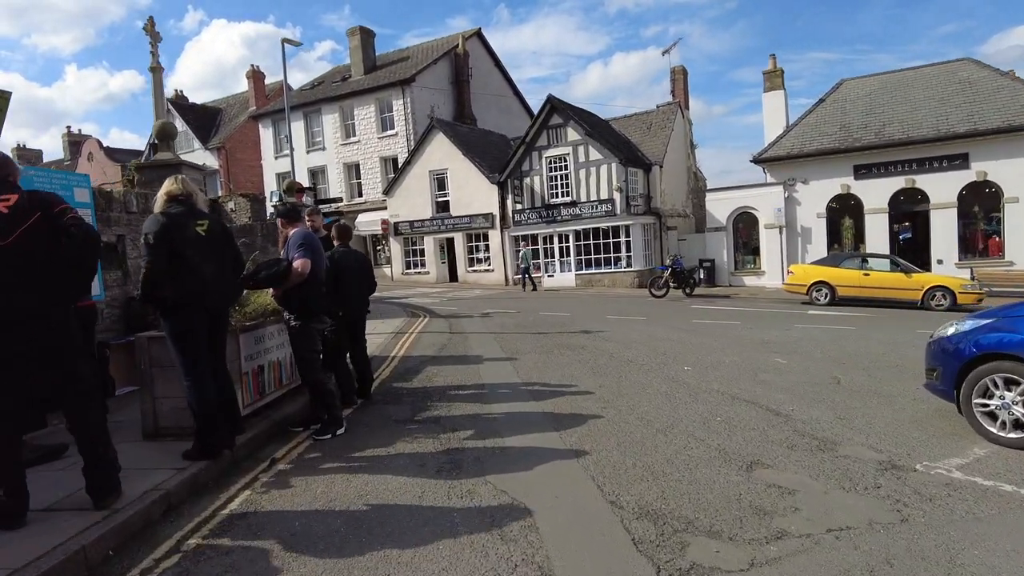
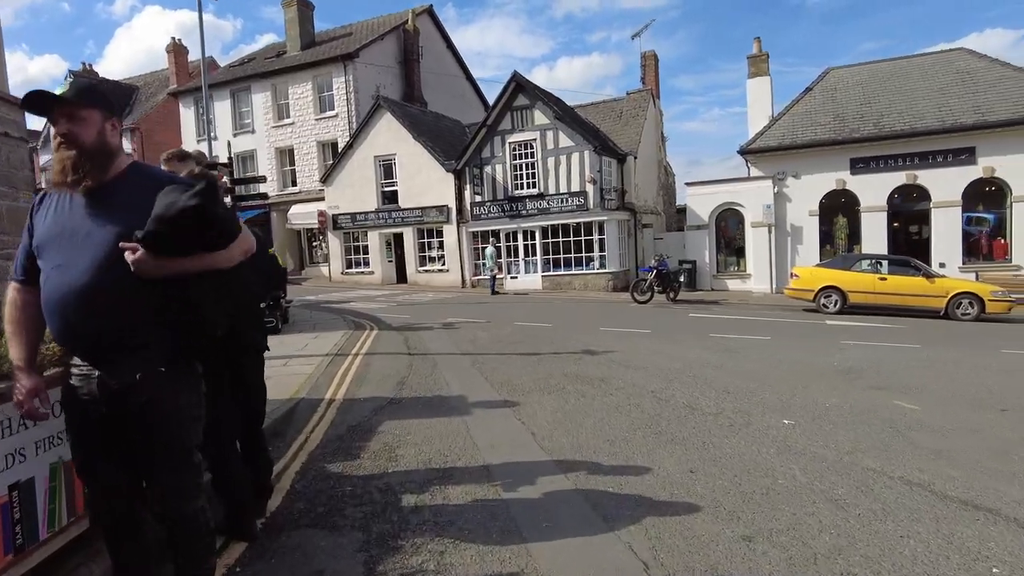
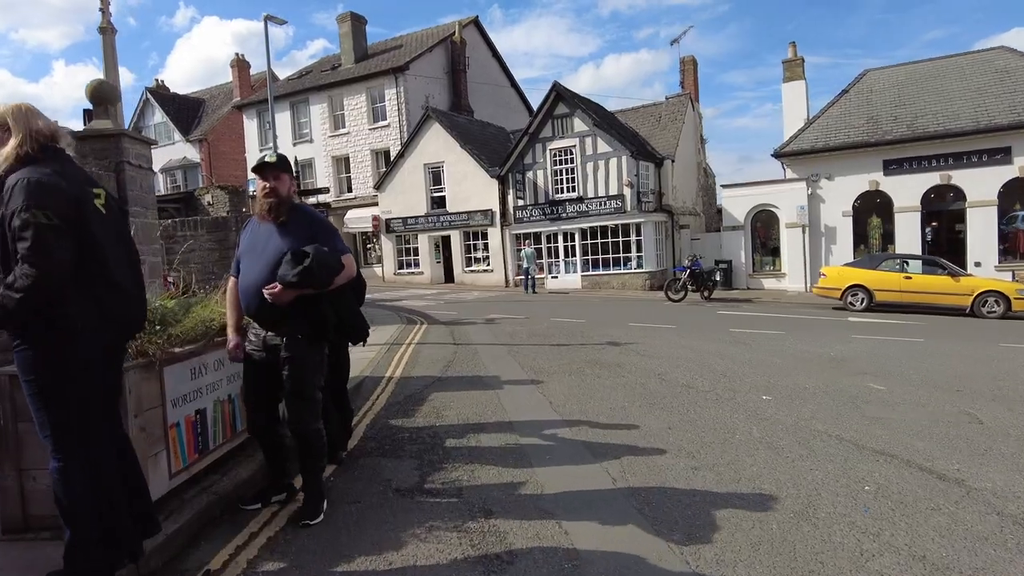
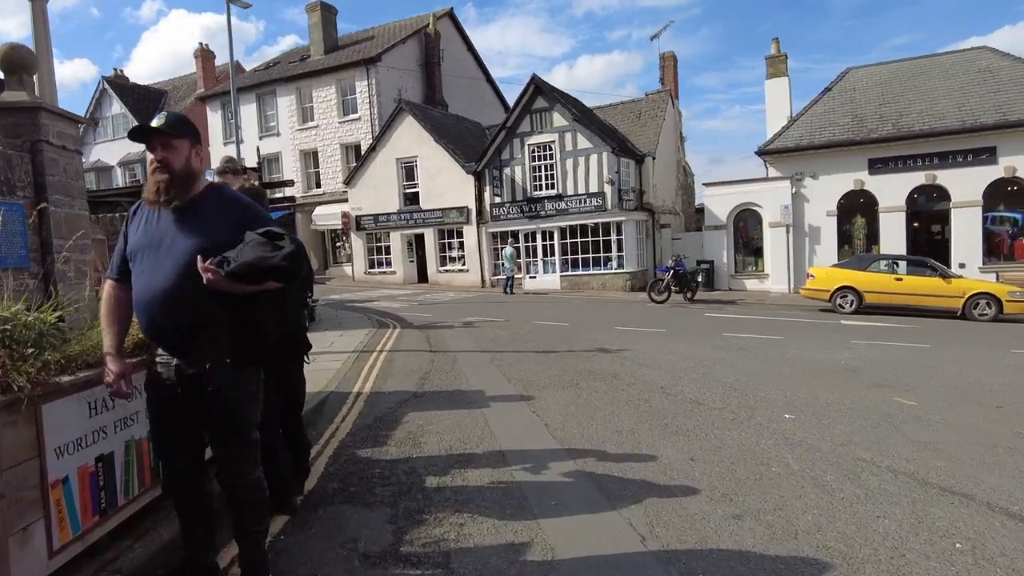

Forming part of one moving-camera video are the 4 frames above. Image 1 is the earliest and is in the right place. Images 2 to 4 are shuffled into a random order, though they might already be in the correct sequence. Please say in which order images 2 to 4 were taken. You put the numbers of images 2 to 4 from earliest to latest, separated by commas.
3, 4, 2
